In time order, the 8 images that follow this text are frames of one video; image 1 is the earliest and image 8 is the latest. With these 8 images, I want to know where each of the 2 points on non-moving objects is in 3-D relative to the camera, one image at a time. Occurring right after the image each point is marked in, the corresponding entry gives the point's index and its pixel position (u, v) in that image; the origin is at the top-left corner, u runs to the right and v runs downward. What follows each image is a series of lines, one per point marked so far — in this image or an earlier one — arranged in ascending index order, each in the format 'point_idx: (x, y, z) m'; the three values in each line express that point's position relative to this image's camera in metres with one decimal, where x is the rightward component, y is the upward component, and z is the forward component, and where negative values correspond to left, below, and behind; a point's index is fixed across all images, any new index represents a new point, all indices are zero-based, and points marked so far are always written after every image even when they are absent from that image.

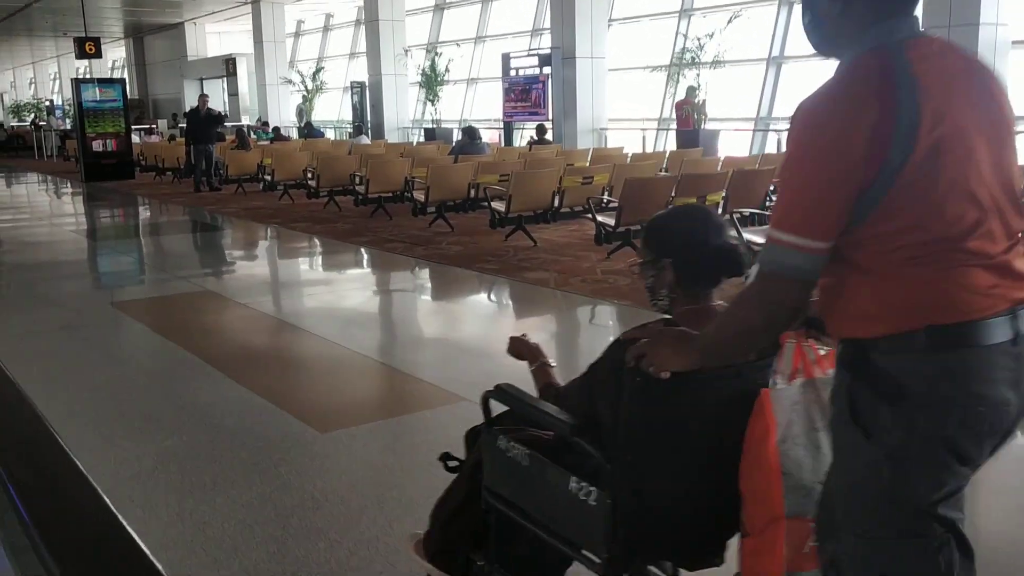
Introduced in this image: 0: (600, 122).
0: (+1.3, +2.5, +14.4) m
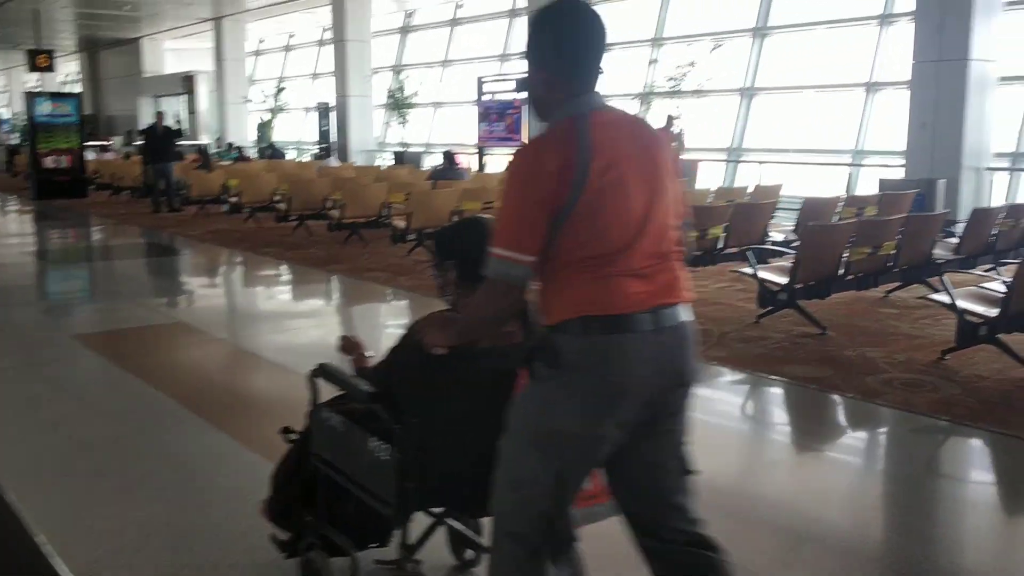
0: (+0.9, +2.1, +14.1) m
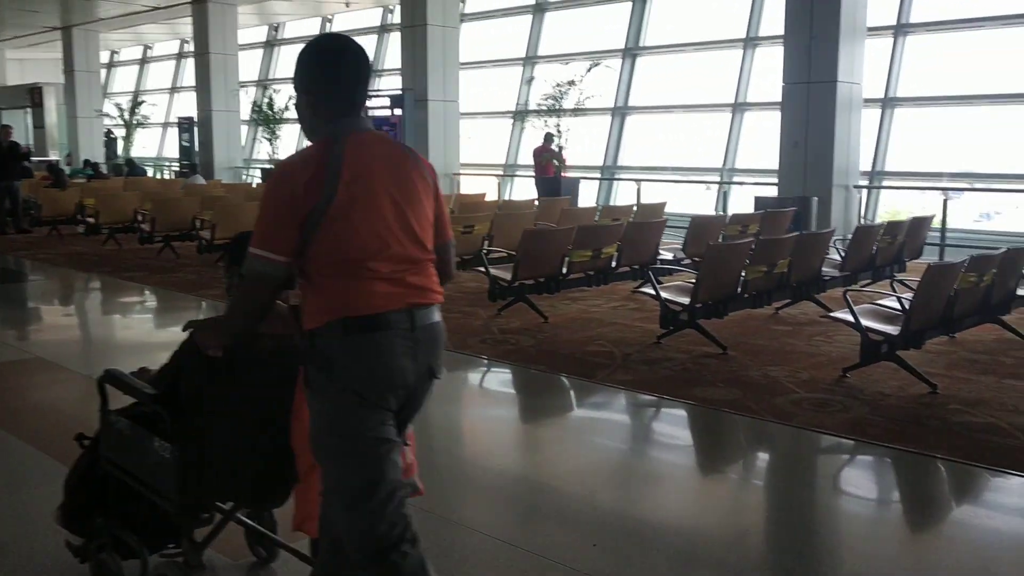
0: (-0.9, +1.8, +13.9) m
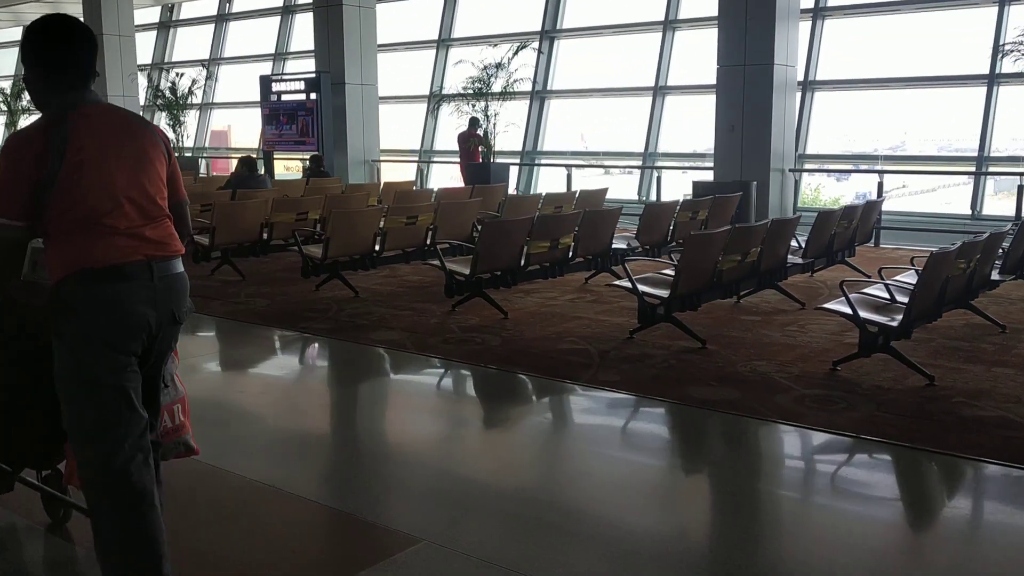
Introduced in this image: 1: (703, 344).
0: (-2.0, +1.9, +13.4) m
1: (+1.0, -0.3, +5.0) m
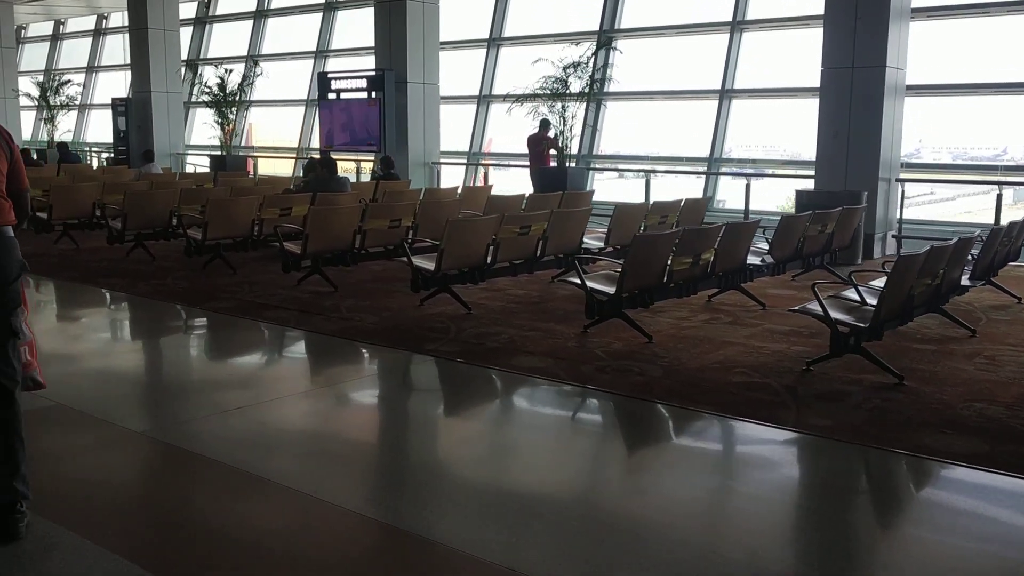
0: (-1.1, +1.8, +12.8) m
1: (+1.8, -0.4, +4.4) m
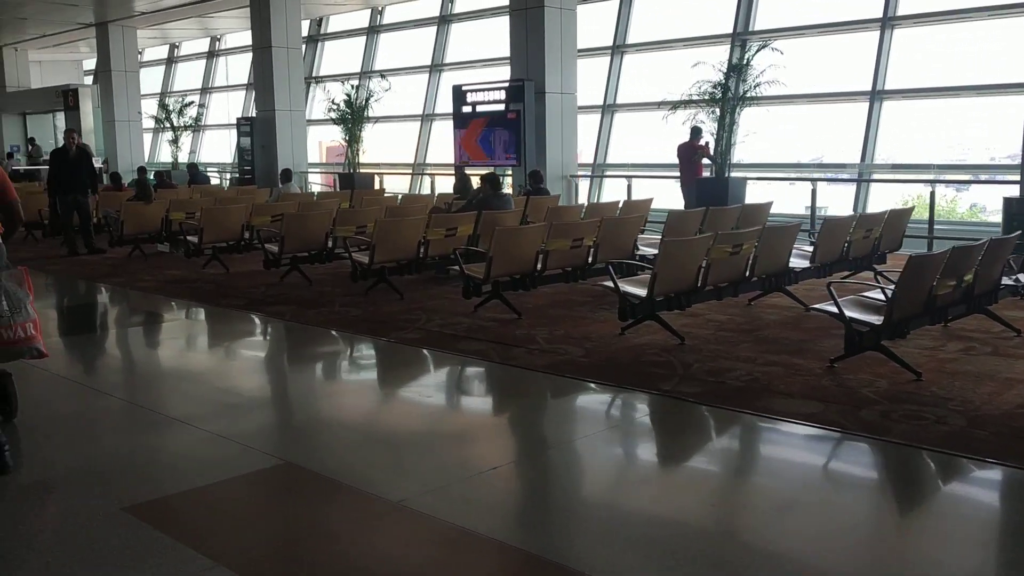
0: (+0.8, +1.6, +12.2) m
1: (+2.9, -0.5, +3.6) m
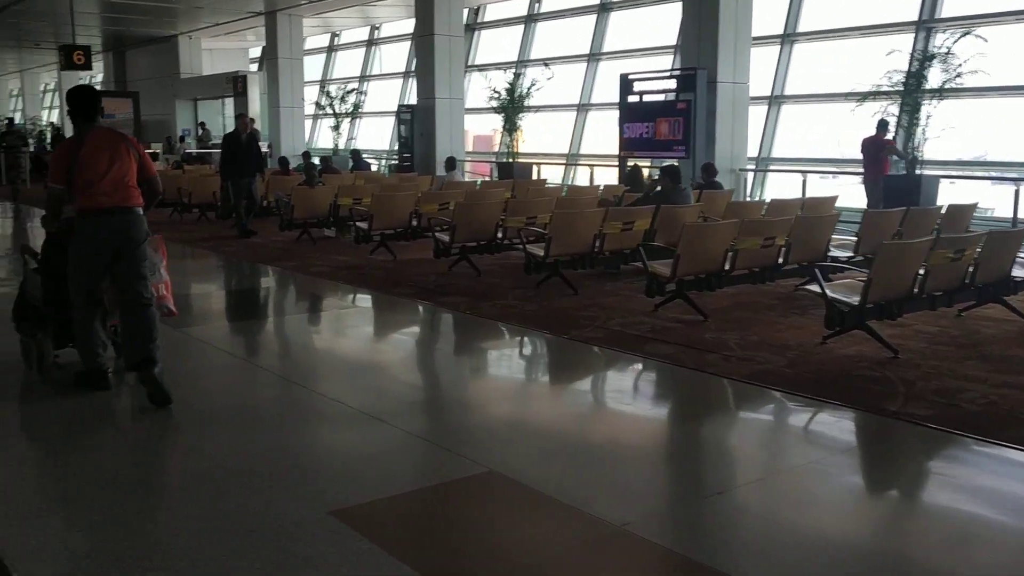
0: (+2.8, +1.6, +11.7) m
1: (+3.6, -0.7, +2.8) m
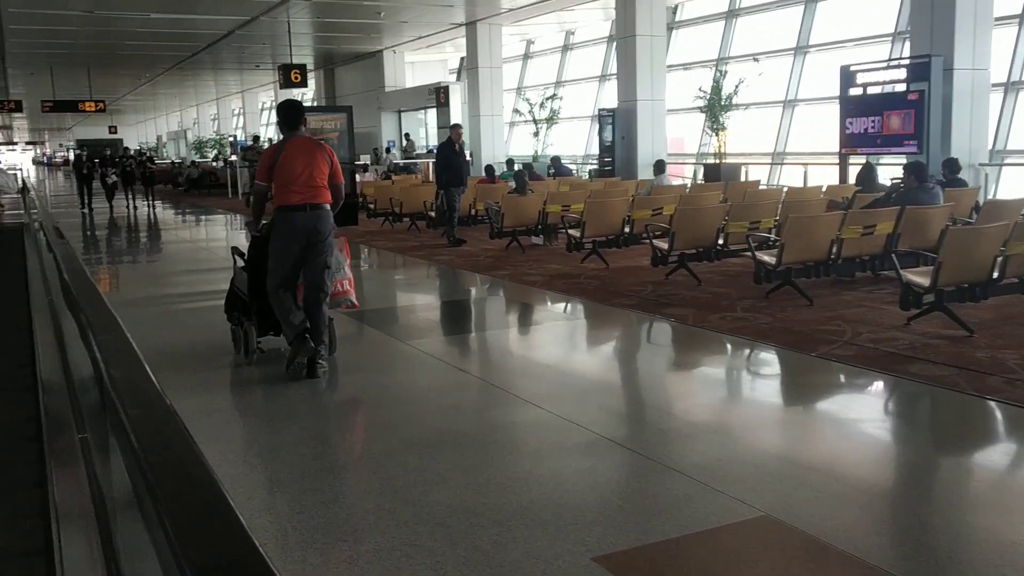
0: (+5.2, +1.5, +10.6) m
1: (+4.3, -0.7, +1.7) m
